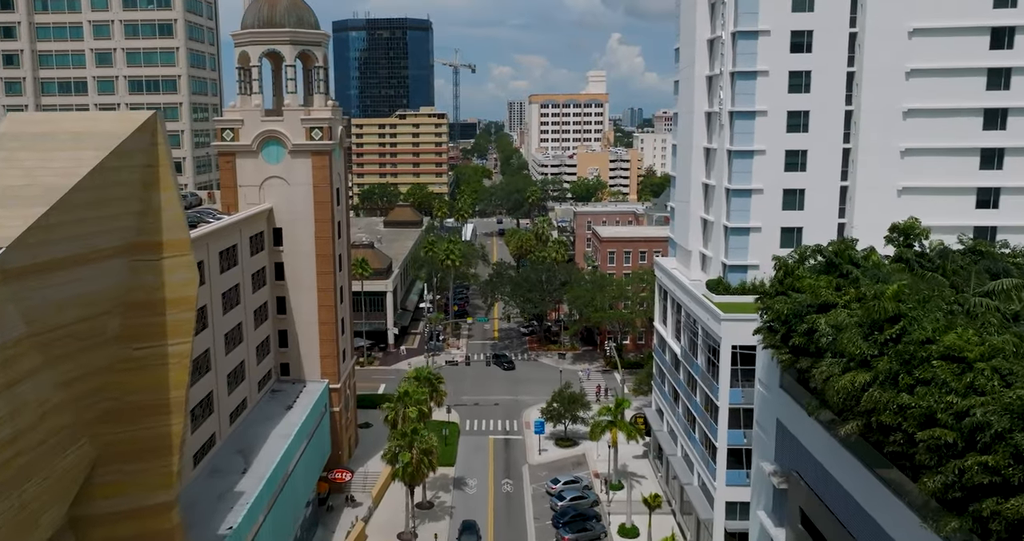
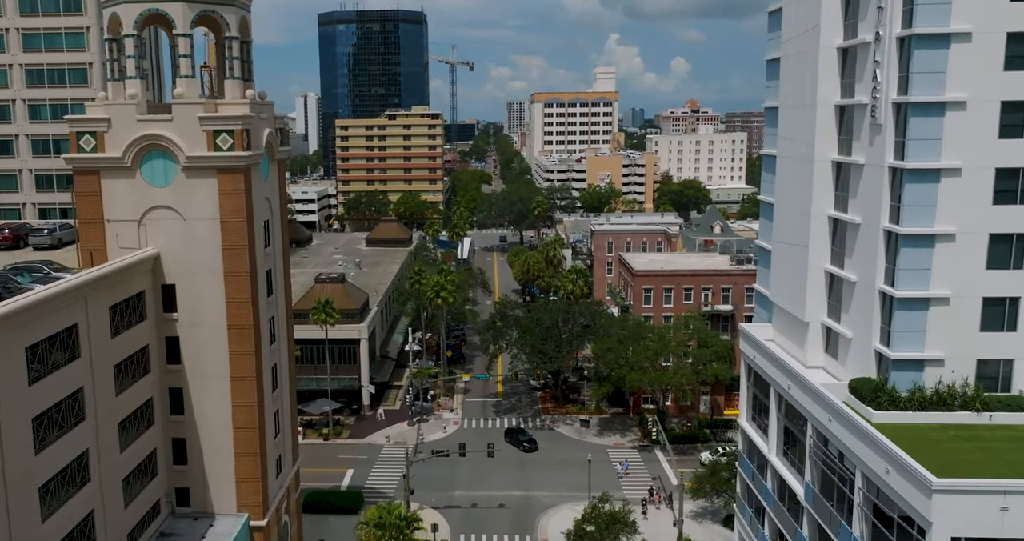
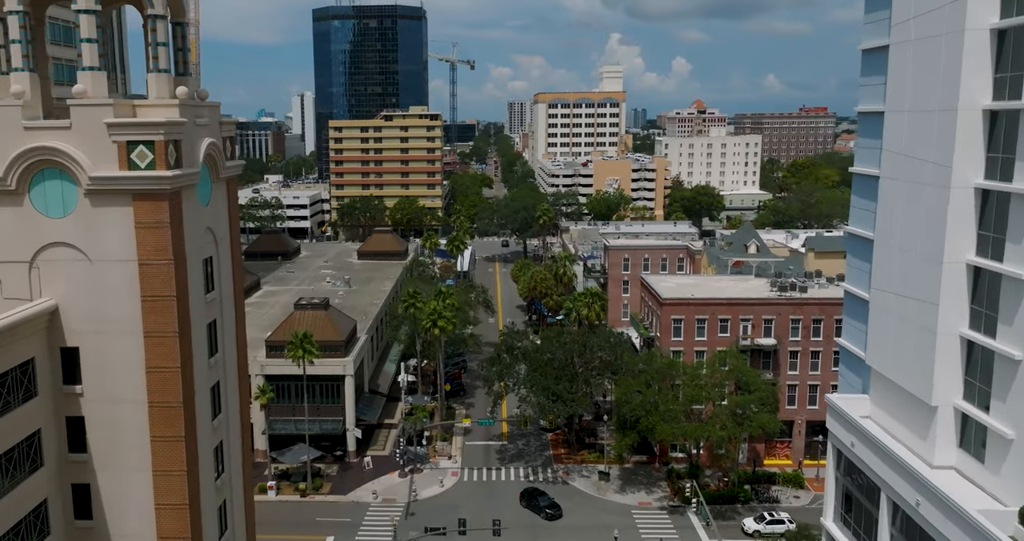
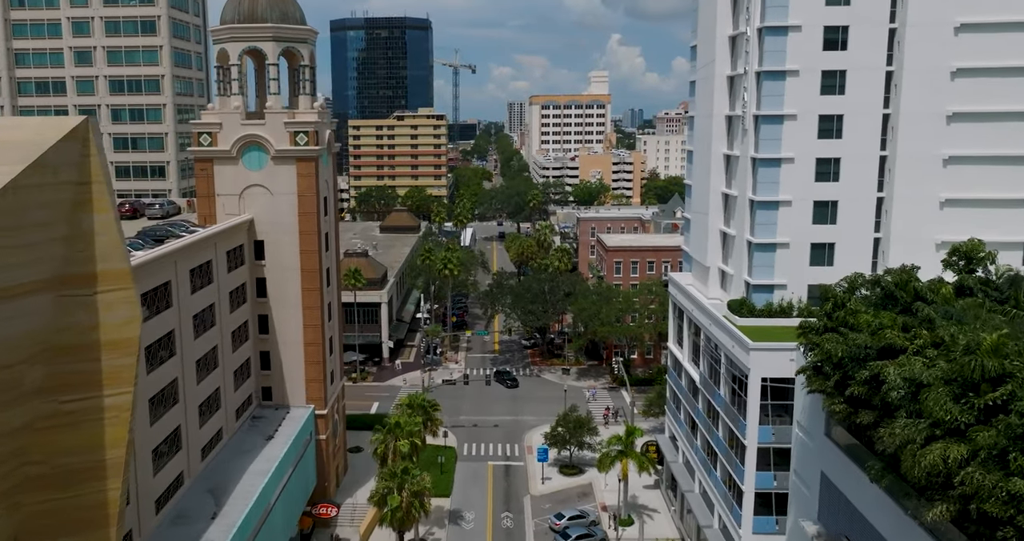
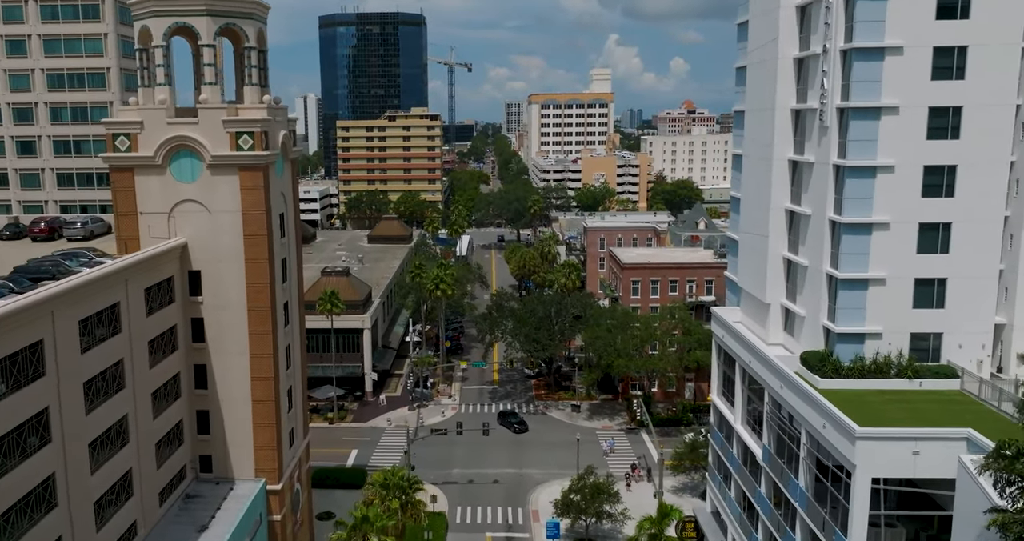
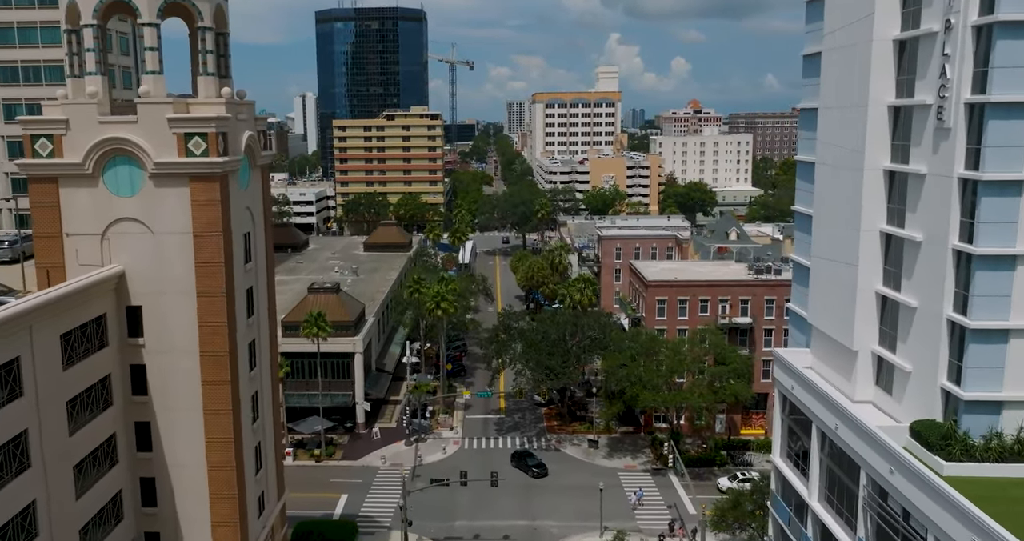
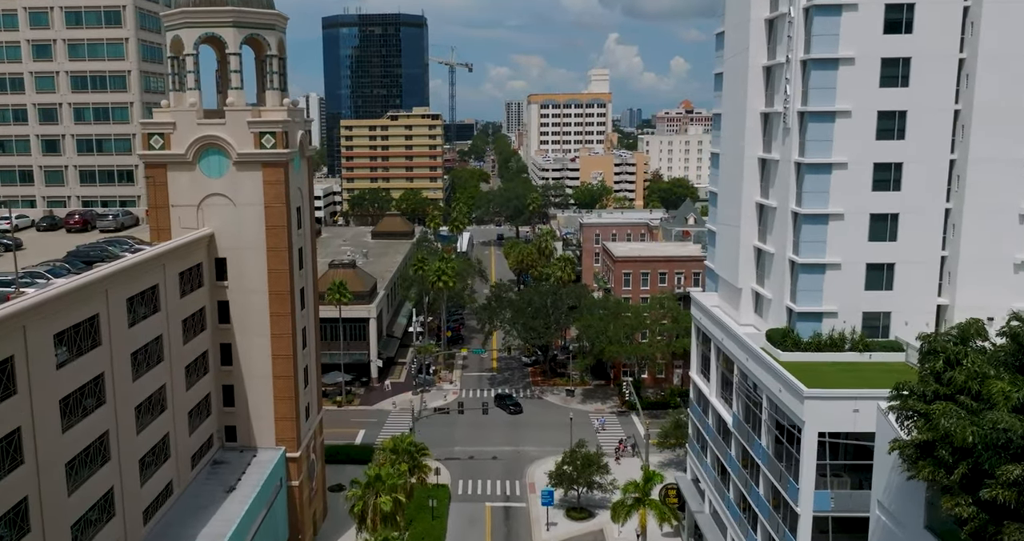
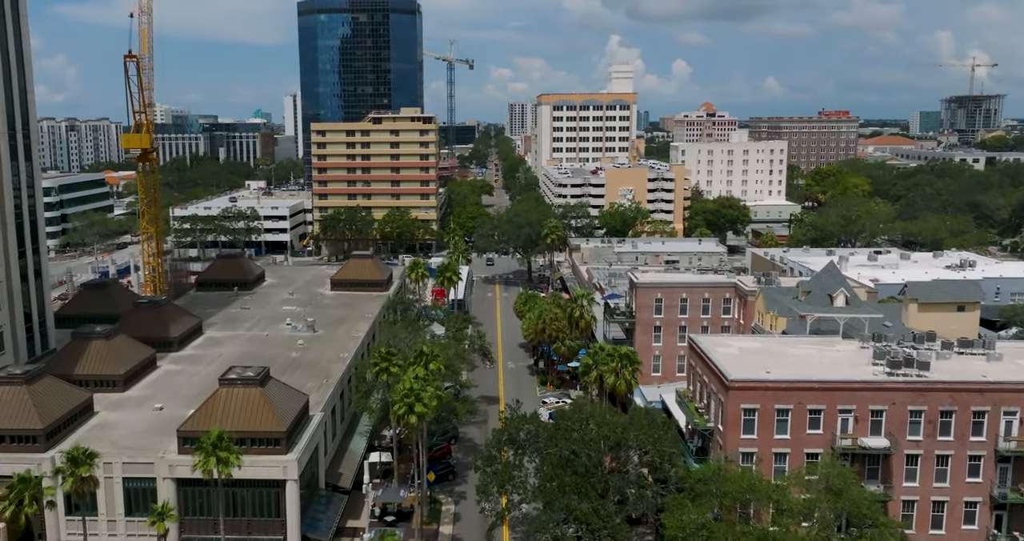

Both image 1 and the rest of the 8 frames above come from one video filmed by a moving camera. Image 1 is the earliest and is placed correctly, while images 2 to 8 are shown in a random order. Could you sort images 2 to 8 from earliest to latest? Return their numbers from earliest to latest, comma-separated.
4, 7, 5, 2, 6, 3, 8
